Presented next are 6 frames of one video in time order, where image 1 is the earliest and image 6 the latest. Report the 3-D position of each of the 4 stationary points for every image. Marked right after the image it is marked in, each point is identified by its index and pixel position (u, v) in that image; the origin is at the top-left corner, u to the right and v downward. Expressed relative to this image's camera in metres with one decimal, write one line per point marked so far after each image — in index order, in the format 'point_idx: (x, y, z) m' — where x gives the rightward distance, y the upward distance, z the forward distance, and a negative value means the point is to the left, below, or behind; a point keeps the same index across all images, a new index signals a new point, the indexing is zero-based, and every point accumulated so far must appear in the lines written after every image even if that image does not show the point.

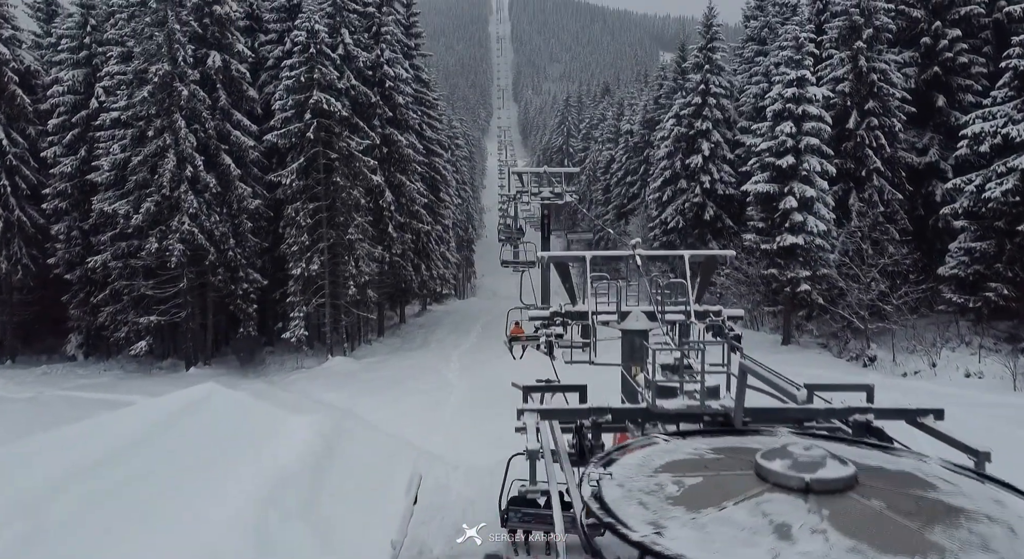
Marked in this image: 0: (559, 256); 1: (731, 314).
0: (+1.0, +0.5, +15.0) m
1: (+4.2, -0.7, +14.4) m
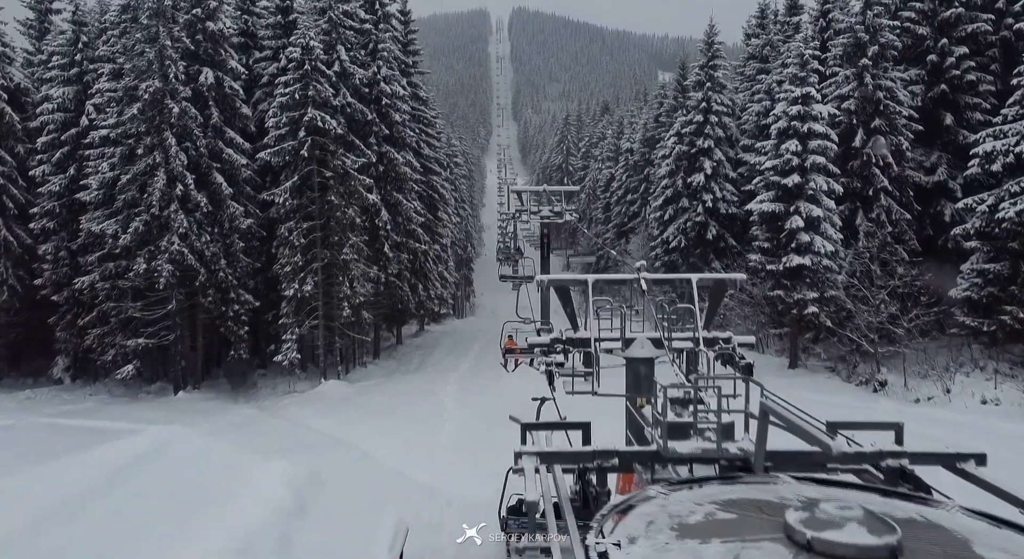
0: (+1.0, 0.0, +14.3) m
1: (+4.2, -1.1, +13.7) m
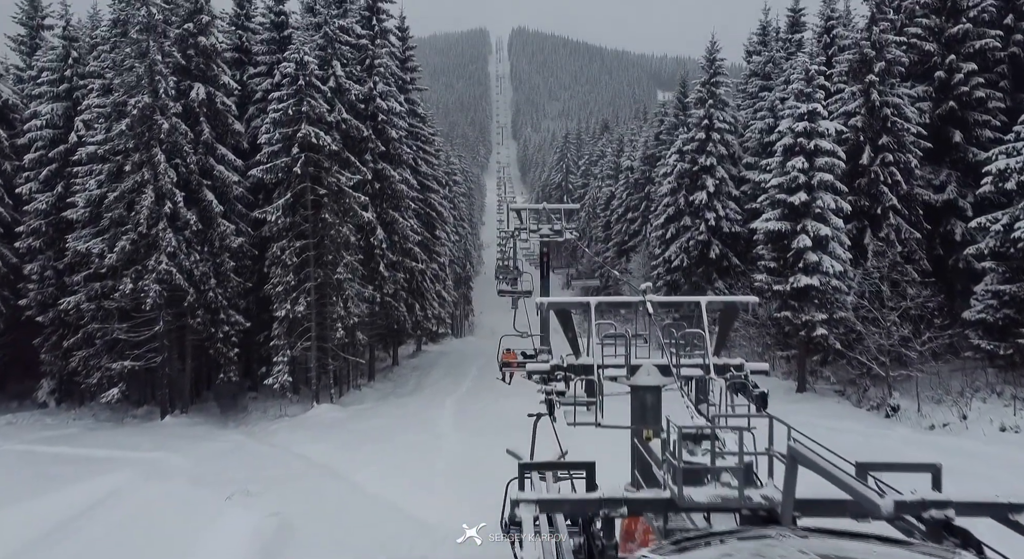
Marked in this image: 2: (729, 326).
0: (+0.9, -0.4, +13.5) m
1: (+4.2, -1.5, +12.8) m
2: (+3.9, -0.9, +13.5) m
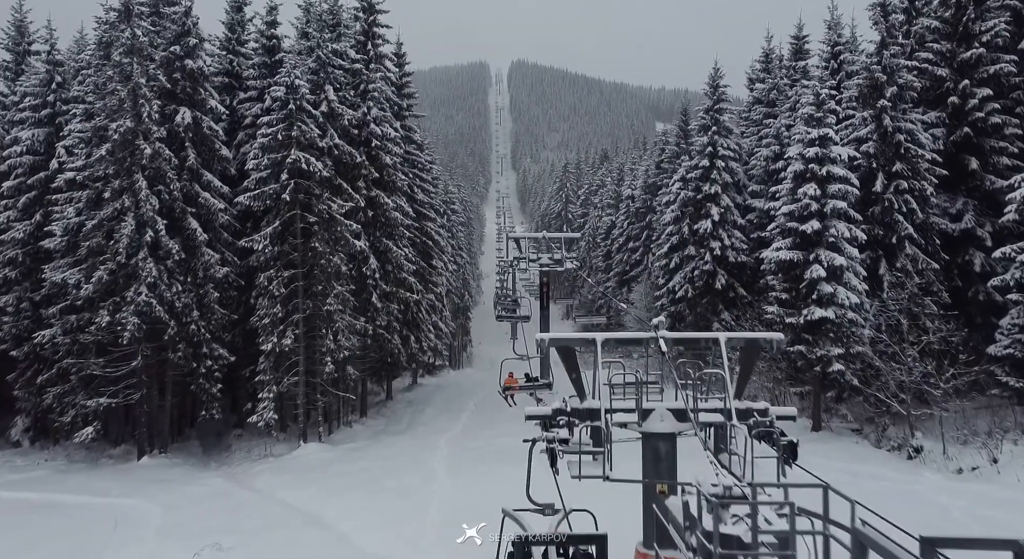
0: (+0.9, -1.0, +12.2) m
1: (+4.1, -2.1, +11.5) m
2: (+3.9, -1.4, +12.2) m
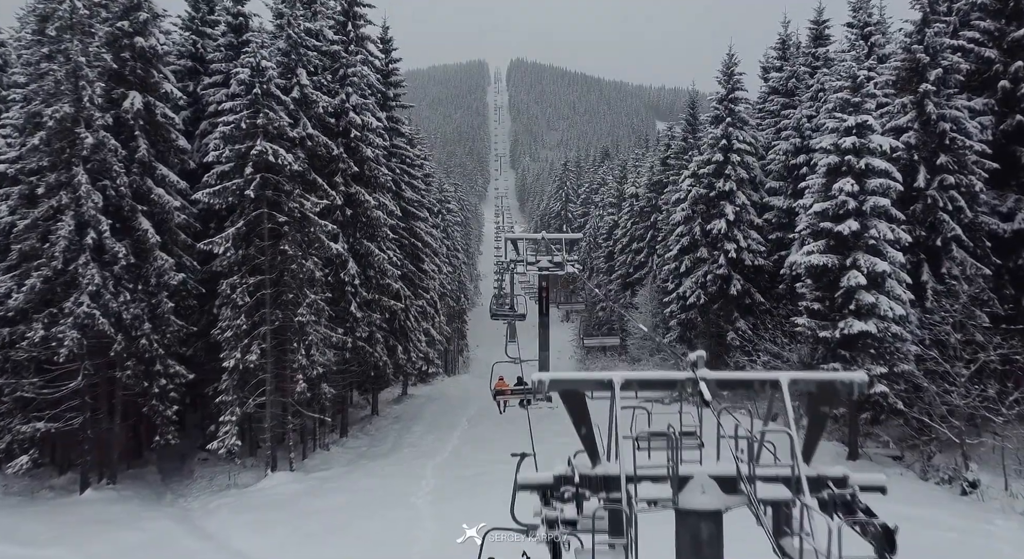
0: (+0.7, -1.2, +9.2) m
1: (+4.0, -2.3, +8.5) m
2: (+3.7, -1.7, +9.2) m
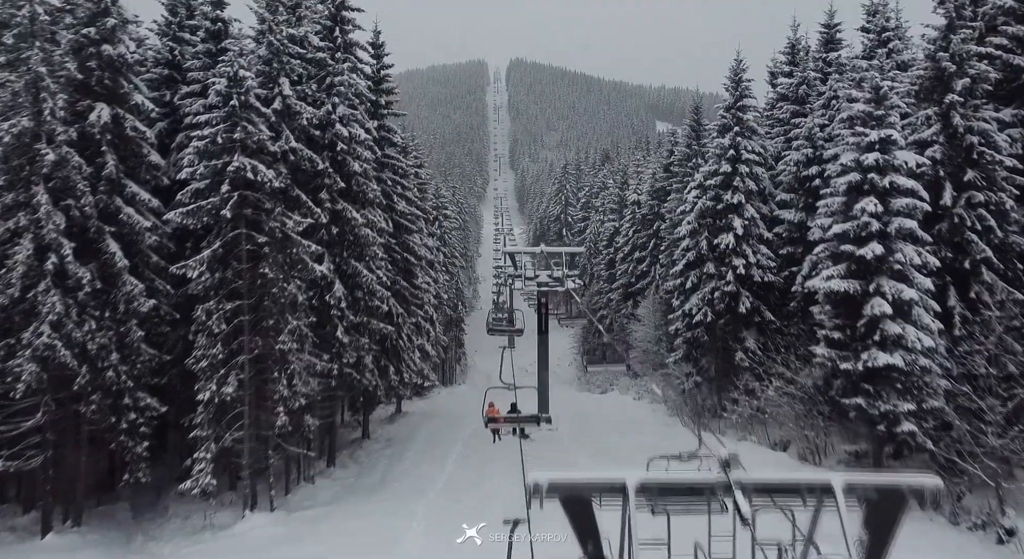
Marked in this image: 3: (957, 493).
0: (+0.7, -2.0, +7.6) m
1: (+3.9, -3.0, +6.9) m
2: (+3.6, -2.4, +7.7) m
3: (+11.8, -5.7, +19.7) m
